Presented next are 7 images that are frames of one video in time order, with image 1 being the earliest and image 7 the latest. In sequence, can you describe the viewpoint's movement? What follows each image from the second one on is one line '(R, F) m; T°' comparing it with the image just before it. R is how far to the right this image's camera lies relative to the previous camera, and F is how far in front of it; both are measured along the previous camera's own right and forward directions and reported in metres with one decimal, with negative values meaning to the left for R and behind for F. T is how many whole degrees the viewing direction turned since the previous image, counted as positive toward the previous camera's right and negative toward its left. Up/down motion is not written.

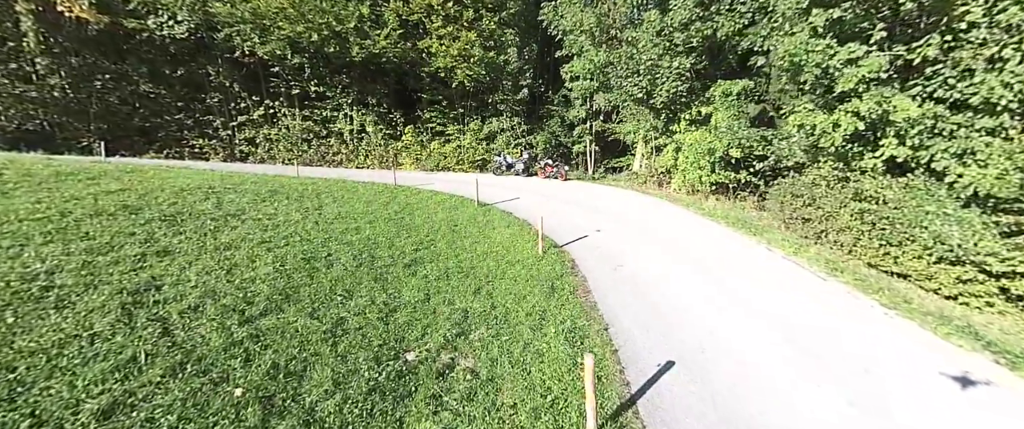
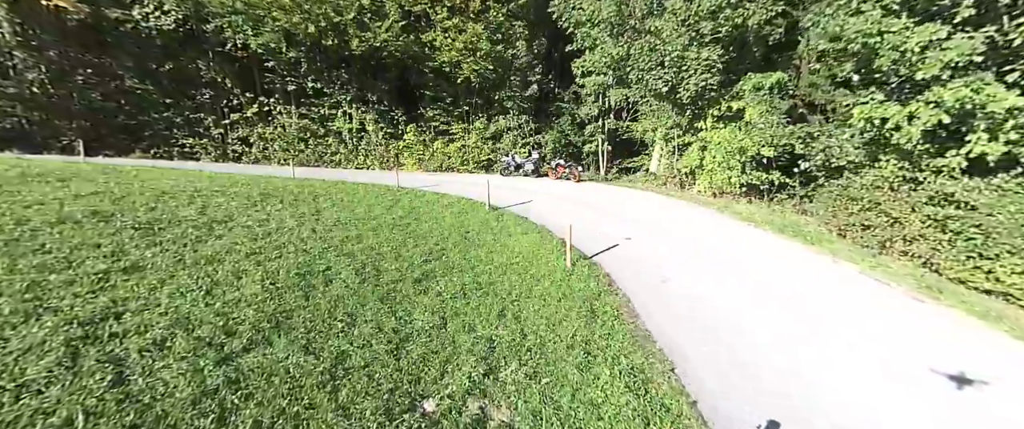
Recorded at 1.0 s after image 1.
(-0.4, +0.8) m; 0°
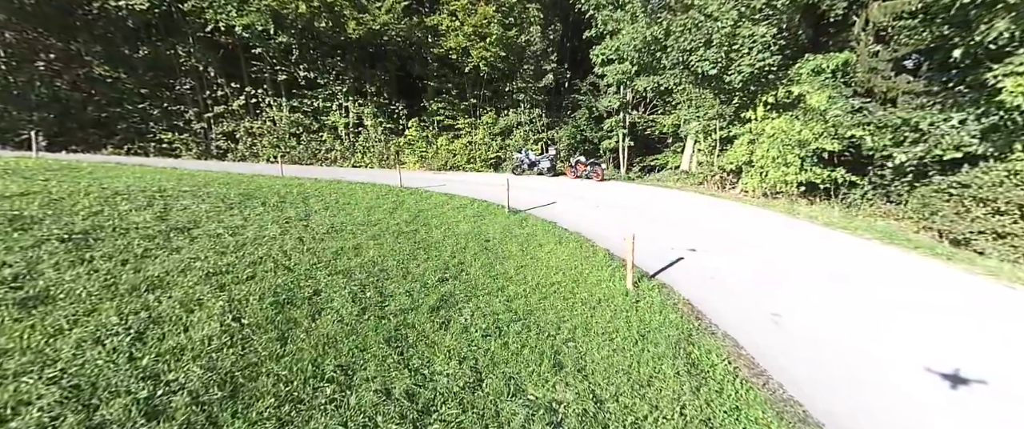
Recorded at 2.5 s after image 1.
(-0.5, +1.3) m; 0°
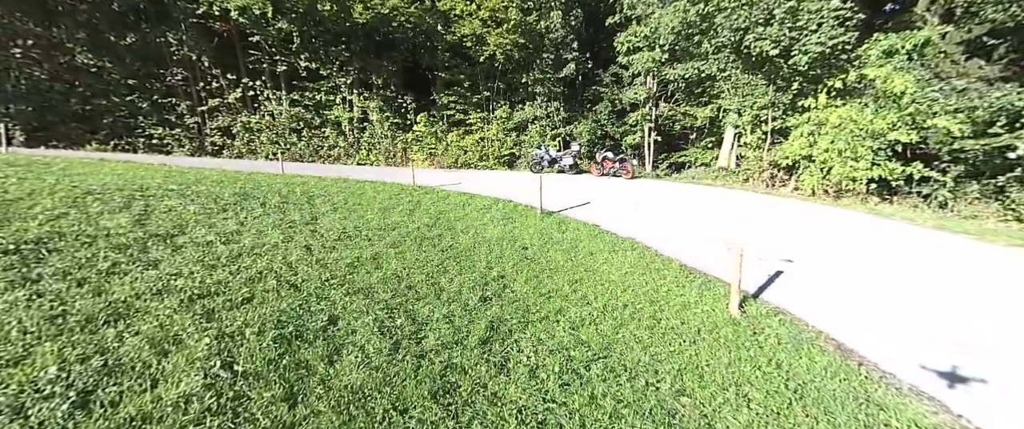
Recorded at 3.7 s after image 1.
(-0.6, +1.0) m; 0°
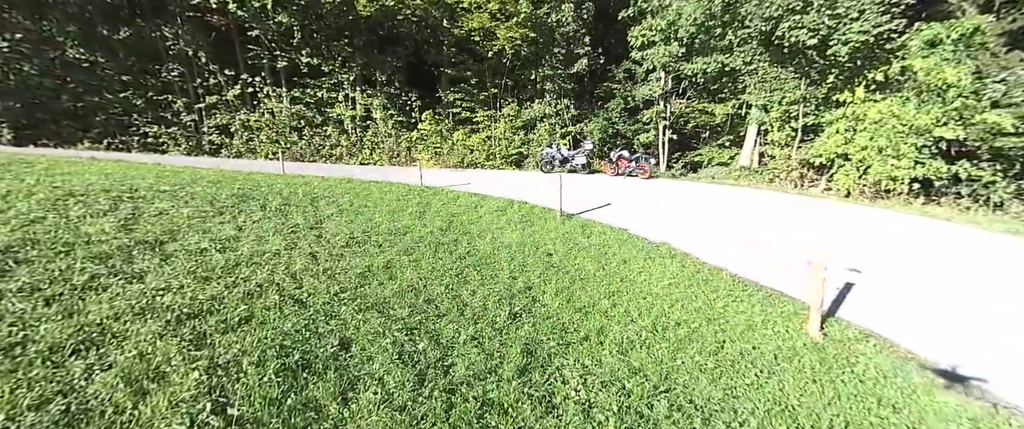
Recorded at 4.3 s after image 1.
(-0.3, +0.5) m; 0°
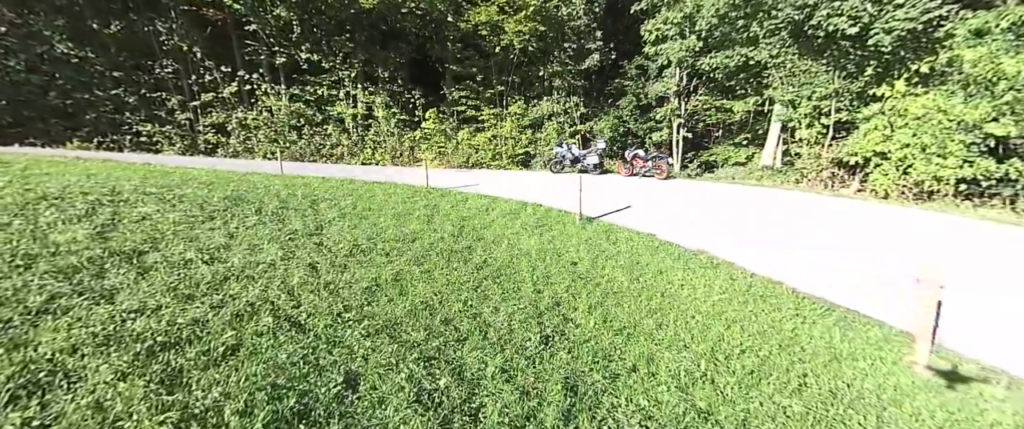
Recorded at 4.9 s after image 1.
(-0.2, +0.5) m; 0°
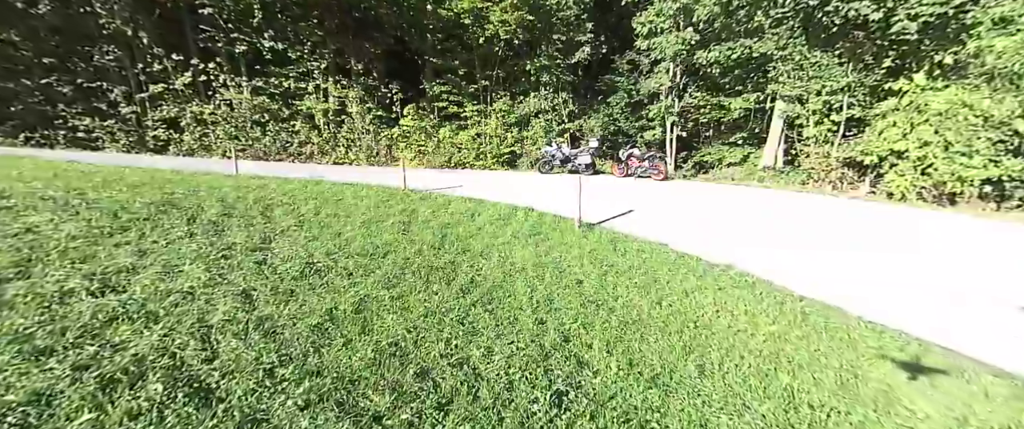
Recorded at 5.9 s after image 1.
(-0.1, +0.8) m; +3°
